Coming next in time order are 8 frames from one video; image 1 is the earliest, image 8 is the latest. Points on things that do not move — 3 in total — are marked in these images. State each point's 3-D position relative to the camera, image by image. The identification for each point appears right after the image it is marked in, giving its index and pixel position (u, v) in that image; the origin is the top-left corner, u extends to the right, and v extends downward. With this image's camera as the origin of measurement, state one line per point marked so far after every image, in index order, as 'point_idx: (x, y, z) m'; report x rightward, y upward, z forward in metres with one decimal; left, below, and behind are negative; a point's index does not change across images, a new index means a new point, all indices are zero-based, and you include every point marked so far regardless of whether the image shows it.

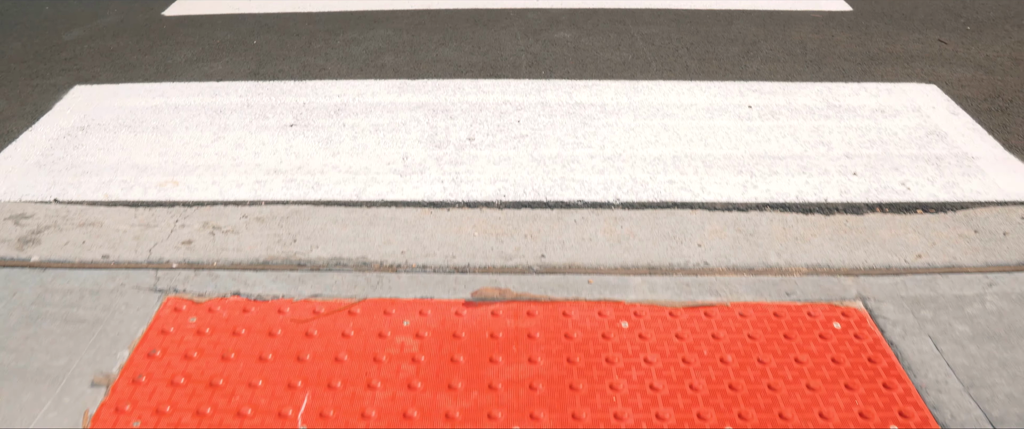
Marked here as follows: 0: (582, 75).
0: (+0.3, +0.6, +3.3) m
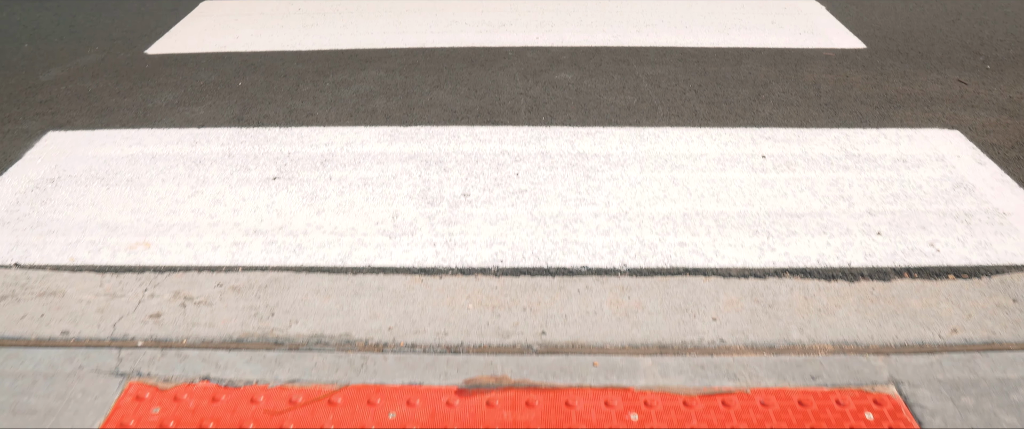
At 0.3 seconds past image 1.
0: (+0.3, +0.4, +3.1) m
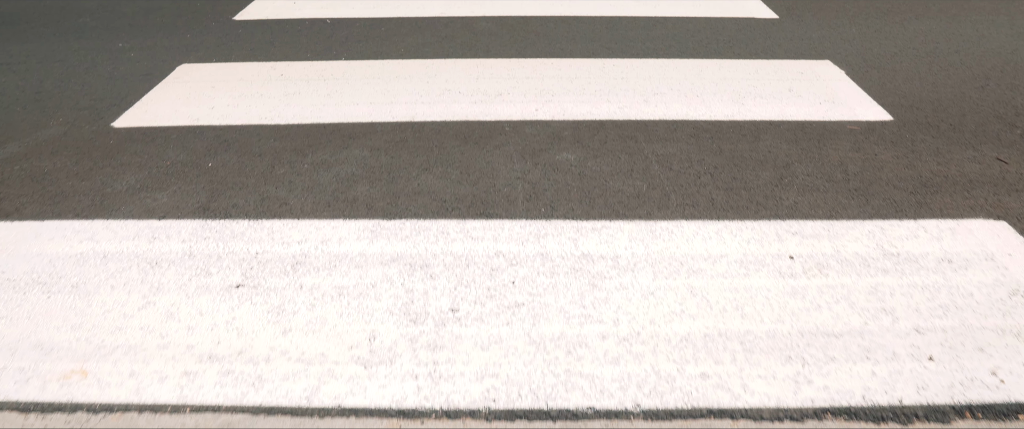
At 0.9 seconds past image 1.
0: (+0.3, 0.0, +2.8) m
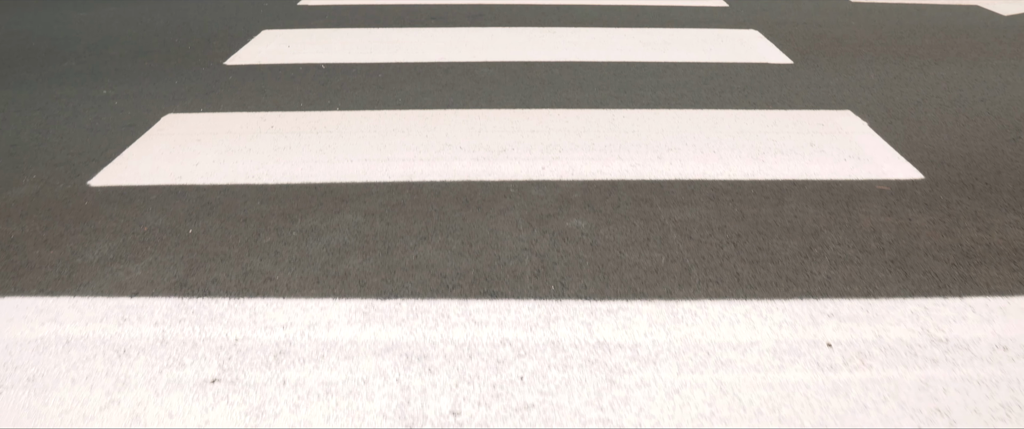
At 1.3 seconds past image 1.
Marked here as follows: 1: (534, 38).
0: (+0.3, -0.2, +2.6) m
1: (+0.1, +1.1, +5.2) m
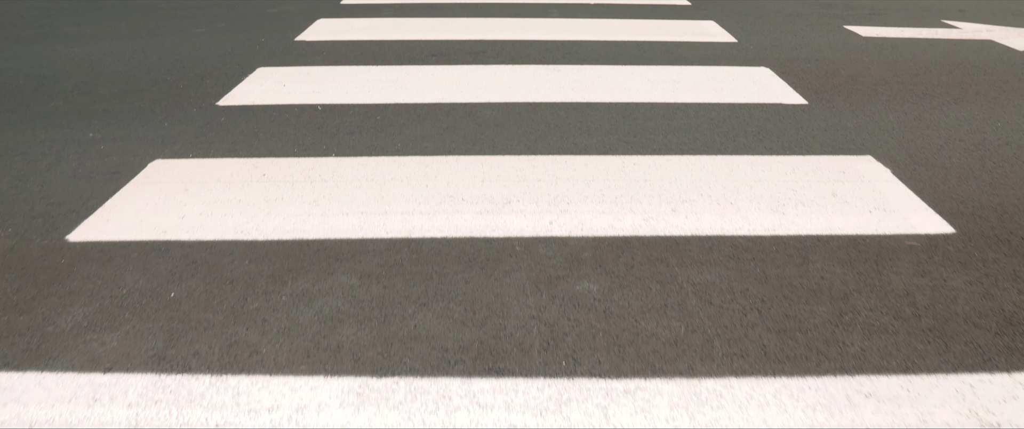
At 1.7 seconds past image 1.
0: (+0.3, -0.4, +2.3) m
1: (+0.2, +0.9, +5.0) m
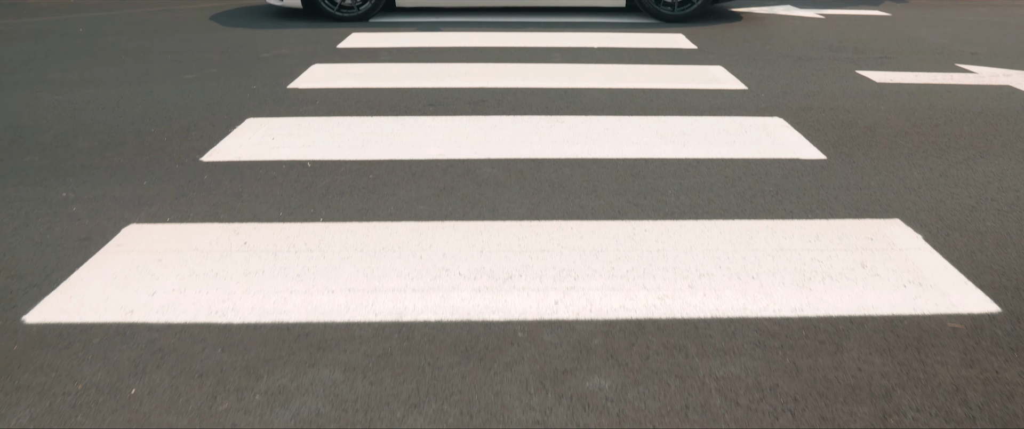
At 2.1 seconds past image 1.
0: (+0.3, -0.7, +2.0) m
1: (+0.2, +0.5, +4.8) m
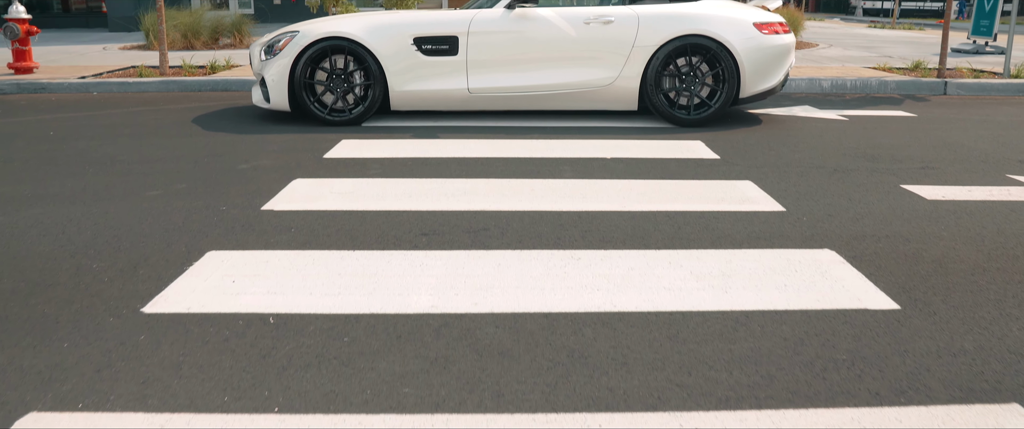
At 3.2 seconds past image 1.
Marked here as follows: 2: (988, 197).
0: (+0.4, -1.2, +1.2) m
1: (+0.2, -0.3, +4.0) m
2: (+3.4, +0.1, +5.7) m
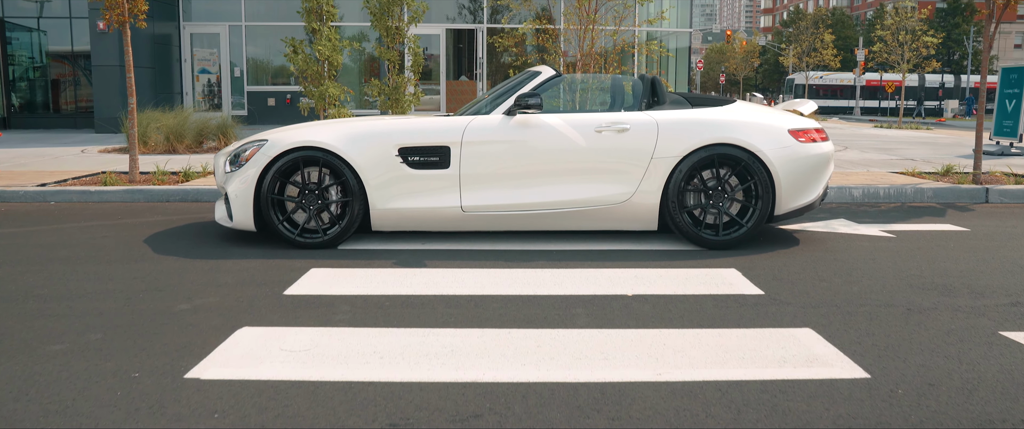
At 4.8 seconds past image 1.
0: (+0.4, -1.5, -0.2) m
1: (+0.2, -1.0, +2.8) m
2: (+3.4, -0.8, +4.5) m
